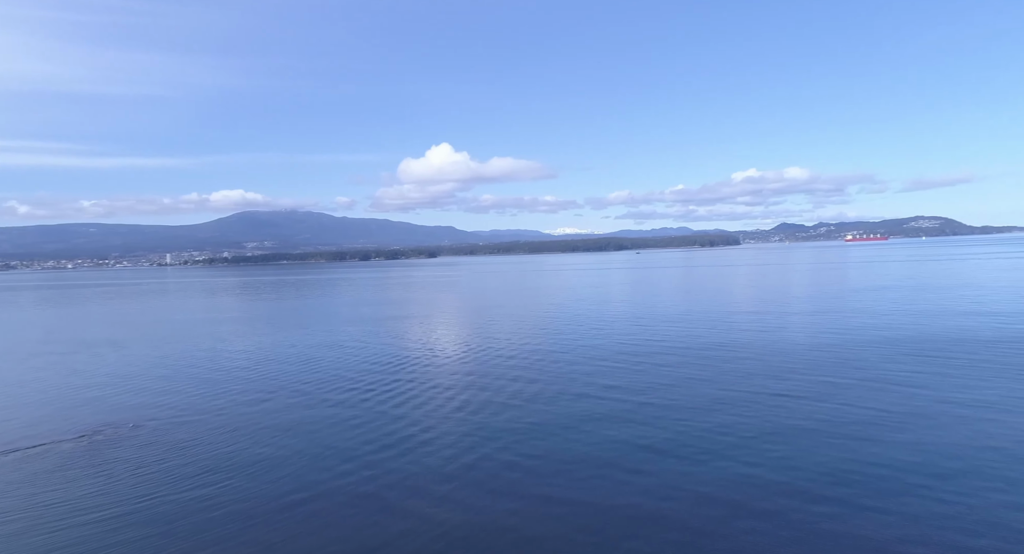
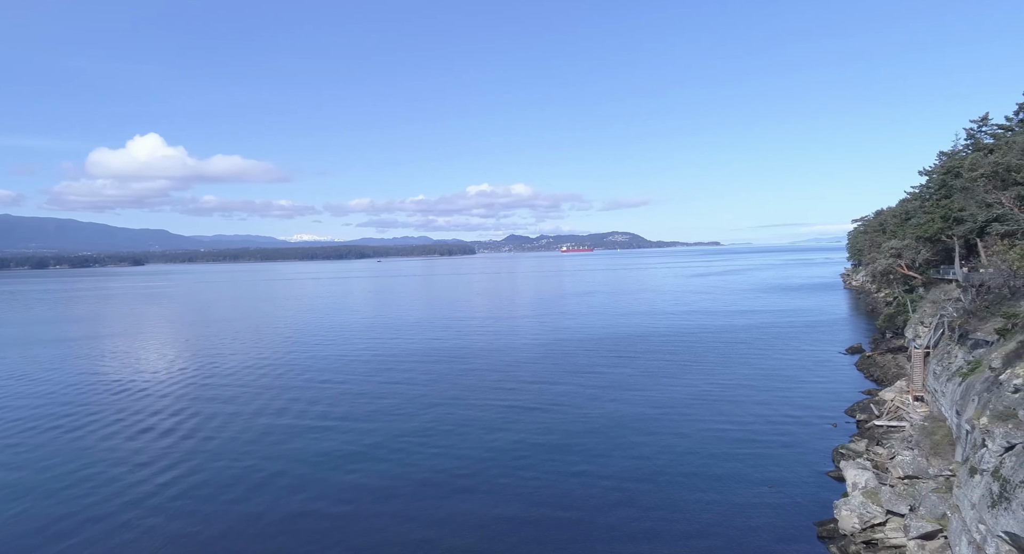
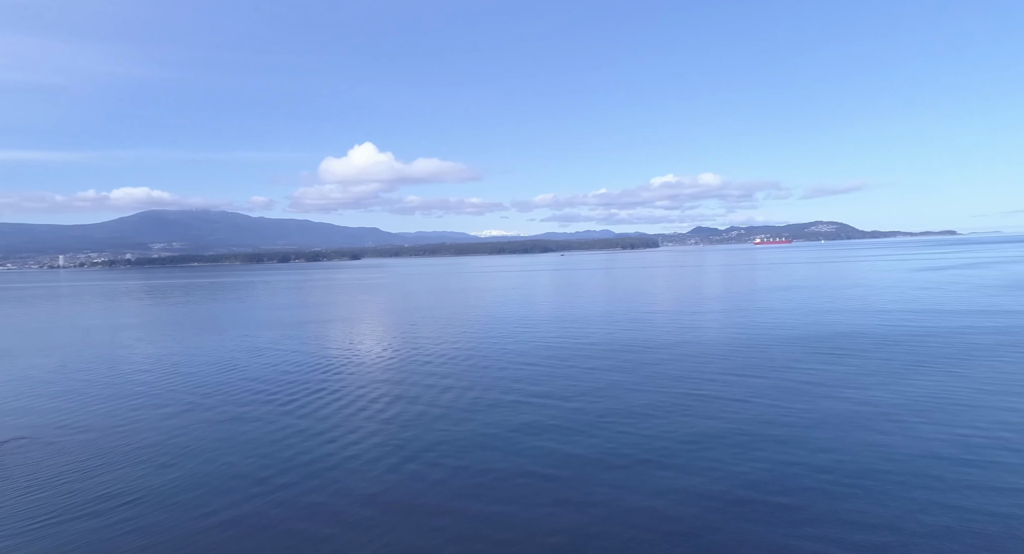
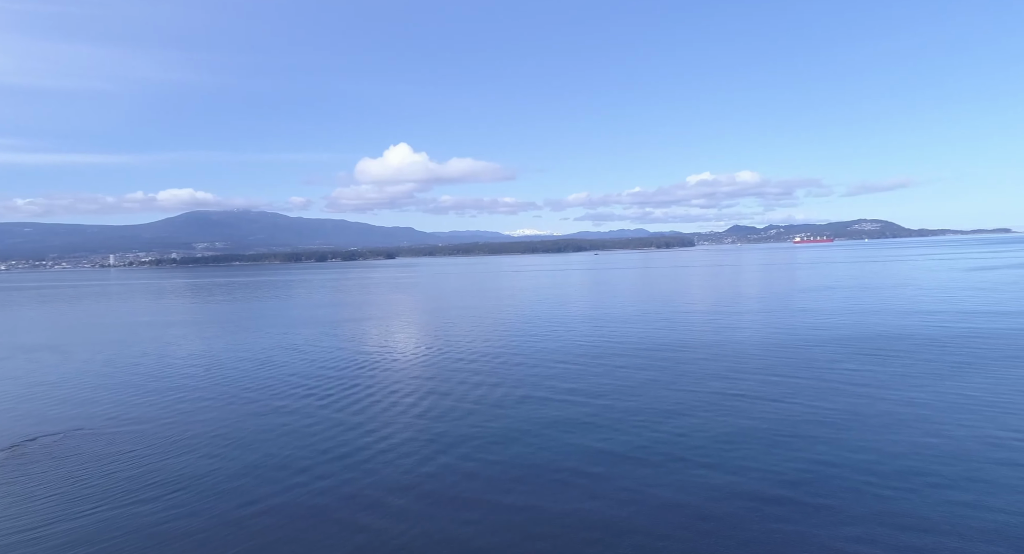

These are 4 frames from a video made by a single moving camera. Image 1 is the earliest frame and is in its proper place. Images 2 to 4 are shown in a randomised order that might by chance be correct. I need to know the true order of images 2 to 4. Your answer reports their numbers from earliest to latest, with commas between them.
4, 3, 2
